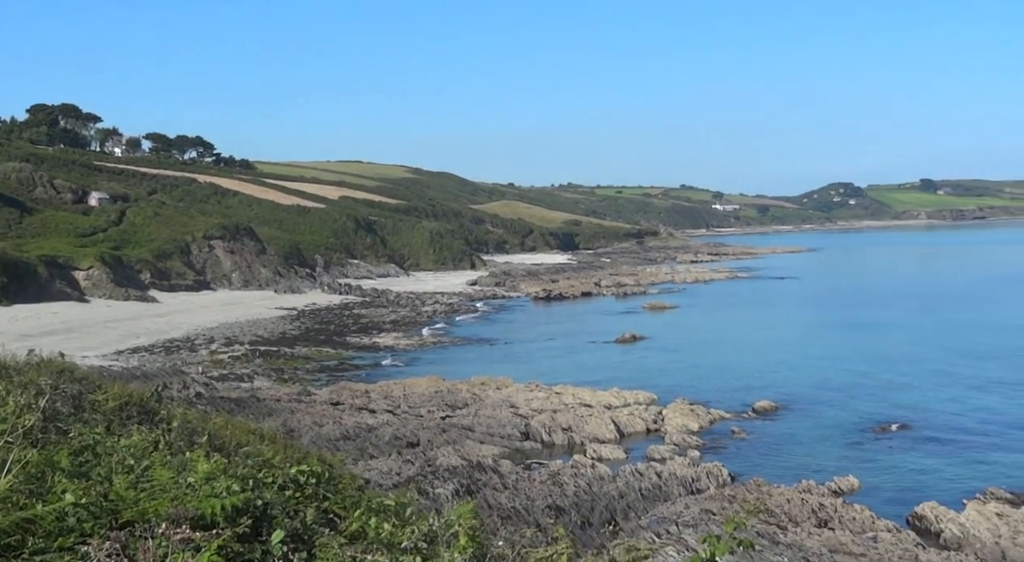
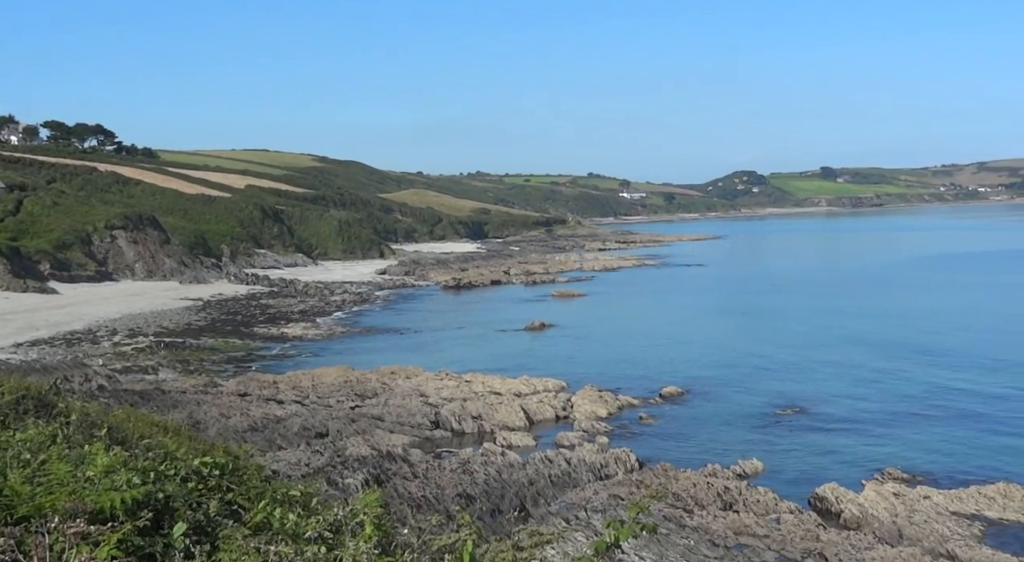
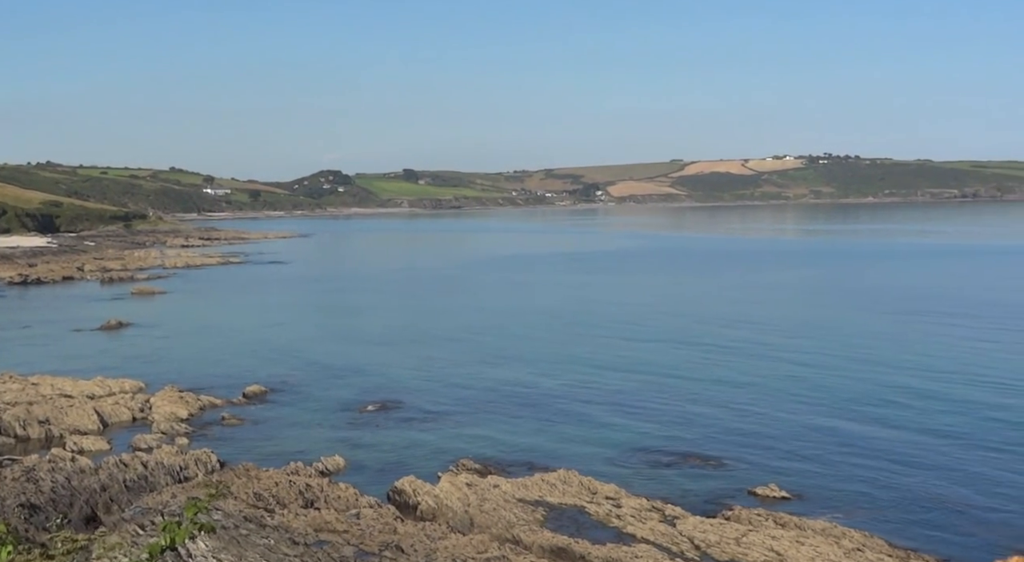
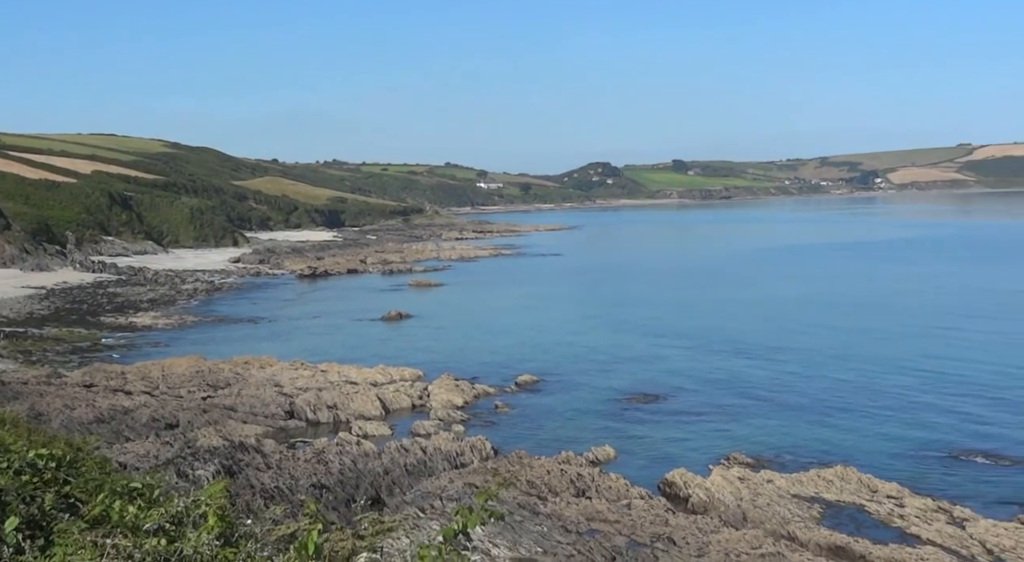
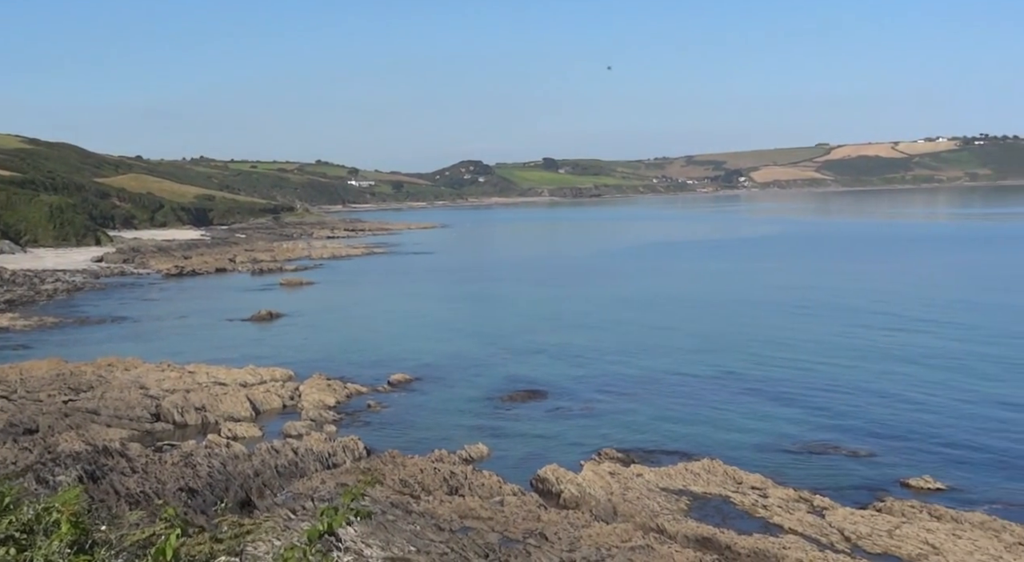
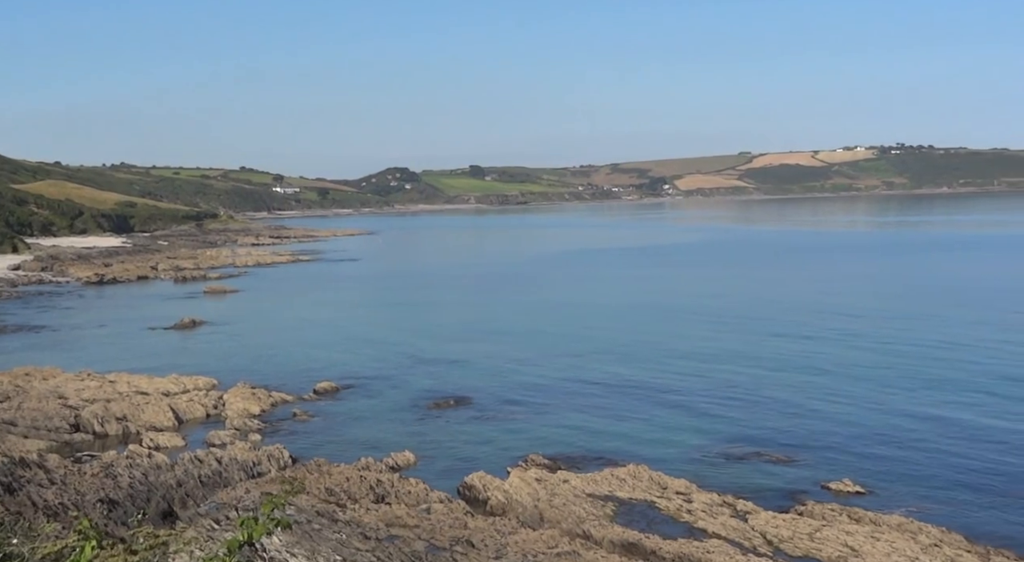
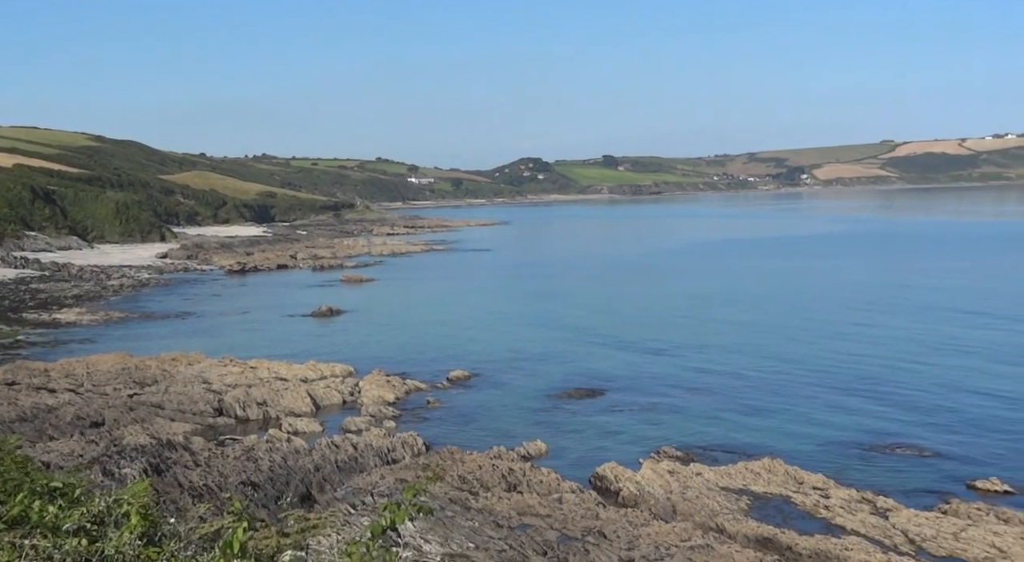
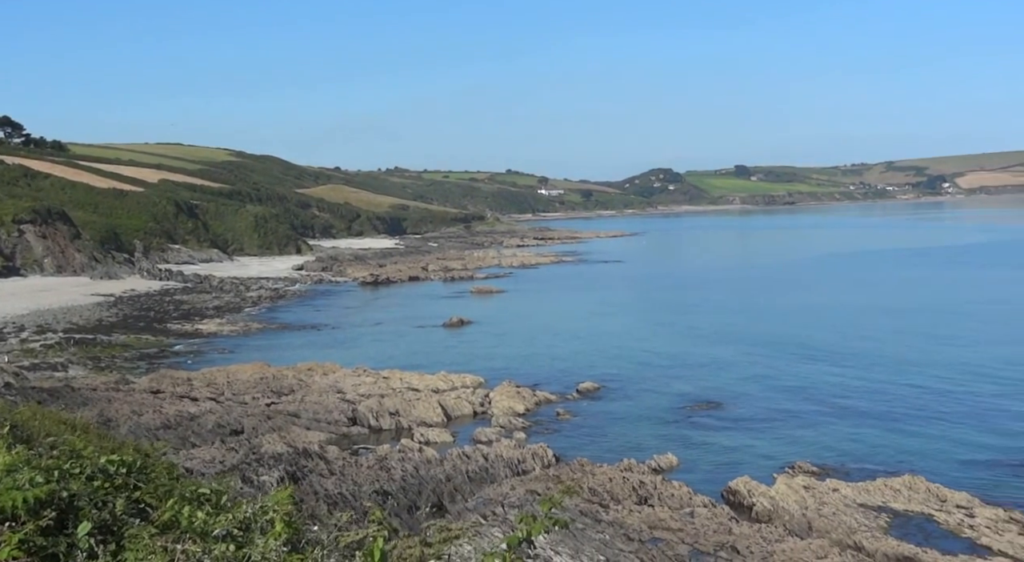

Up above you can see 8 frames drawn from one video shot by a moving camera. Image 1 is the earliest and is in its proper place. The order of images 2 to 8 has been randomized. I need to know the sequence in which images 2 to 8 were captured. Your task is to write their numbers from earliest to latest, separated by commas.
2, 8, 4, 7, 5, 6, 3
